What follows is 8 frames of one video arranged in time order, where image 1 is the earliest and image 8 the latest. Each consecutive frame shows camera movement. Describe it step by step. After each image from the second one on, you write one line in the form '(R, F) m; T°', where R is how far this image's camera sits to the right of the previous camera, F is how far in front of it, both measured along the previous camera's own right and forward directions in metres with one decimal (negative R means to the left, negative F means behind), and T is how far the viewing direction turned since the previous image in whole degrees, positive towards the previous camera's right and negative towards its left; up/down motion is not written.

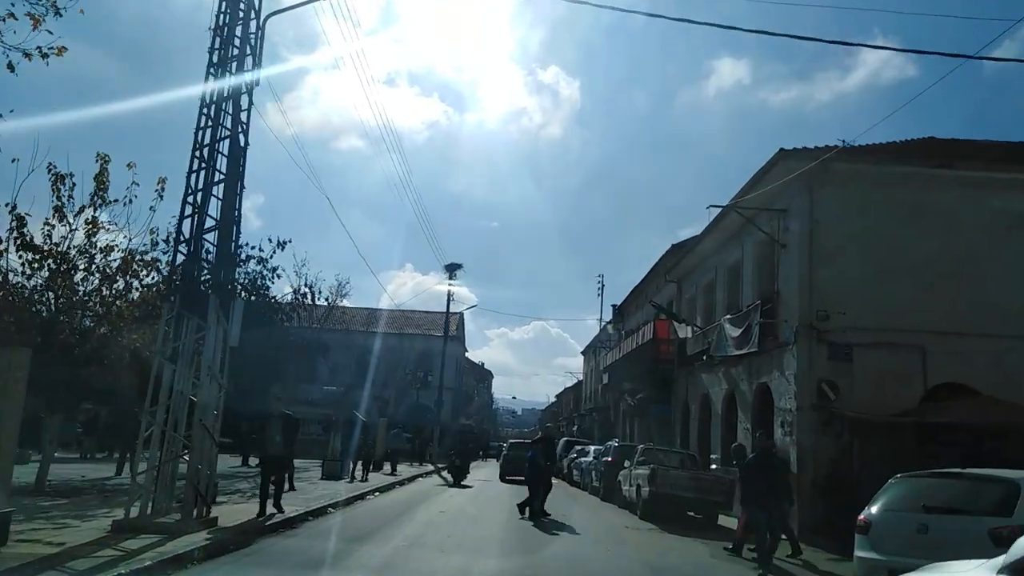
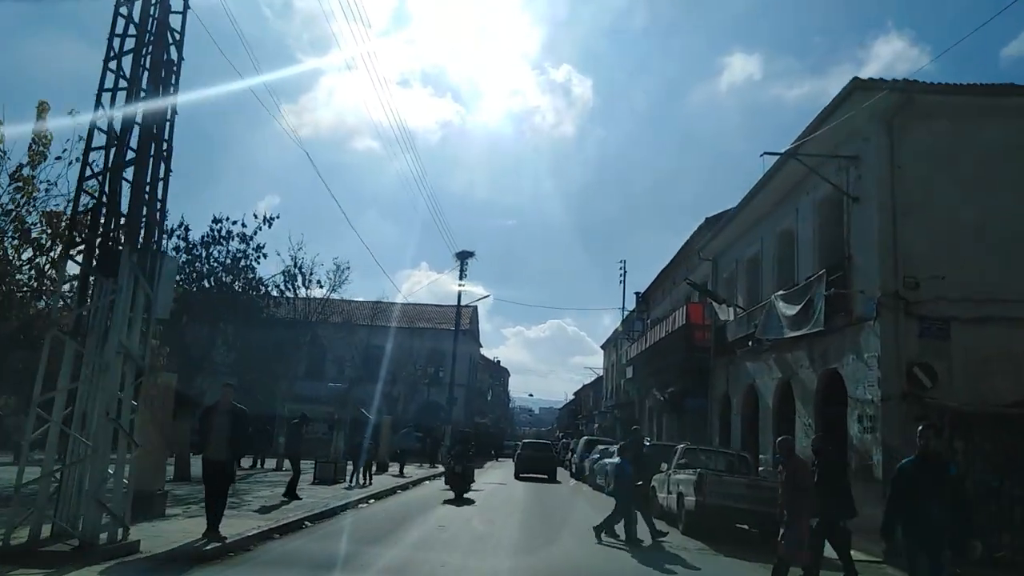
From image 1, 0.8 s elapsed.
(0.0, +3.4) m; -1°
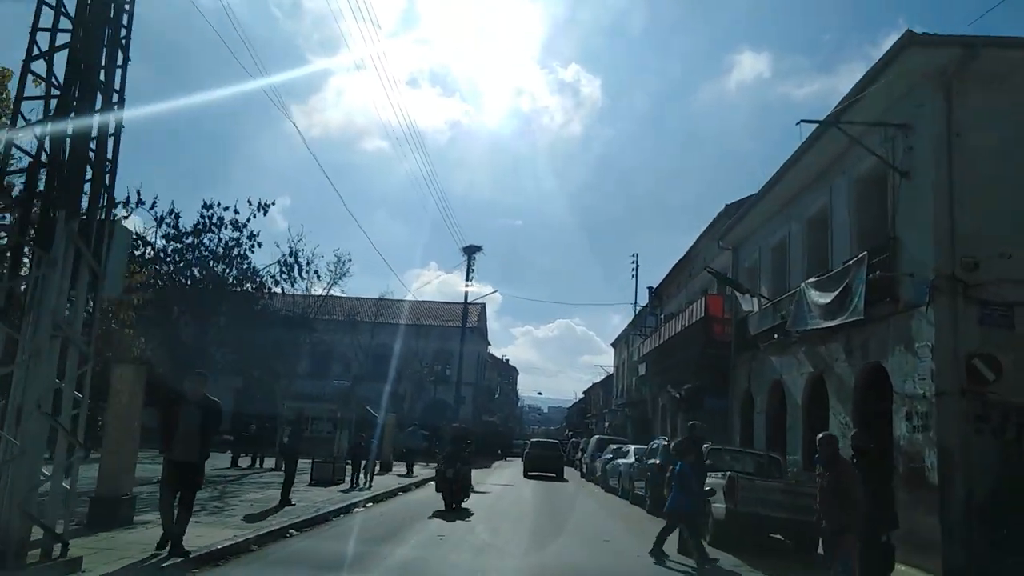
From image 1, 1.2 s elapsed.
(0.0, +1.6) m; -1°
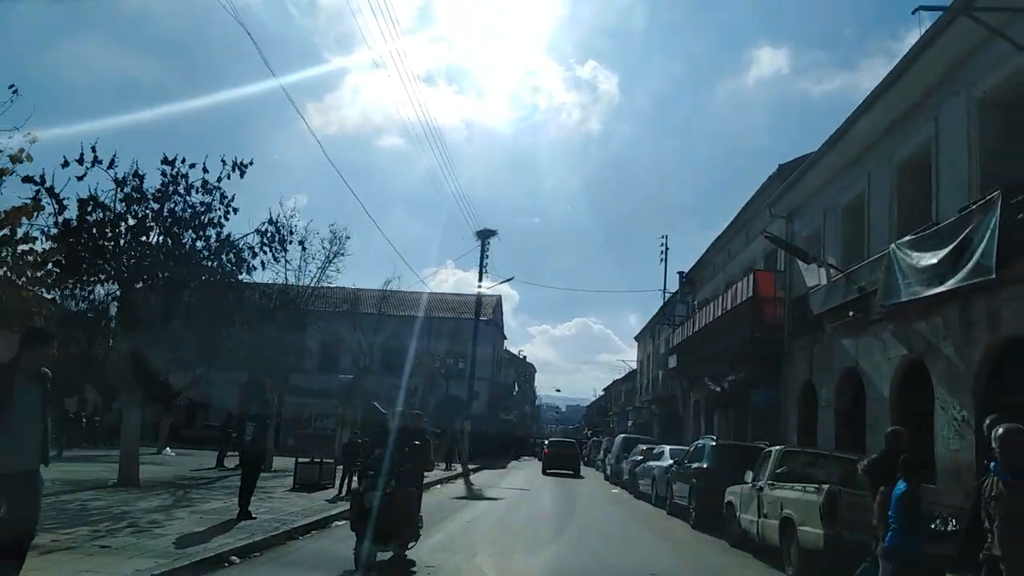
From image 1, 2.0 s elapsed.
(0.0, +3.7) m; -1°
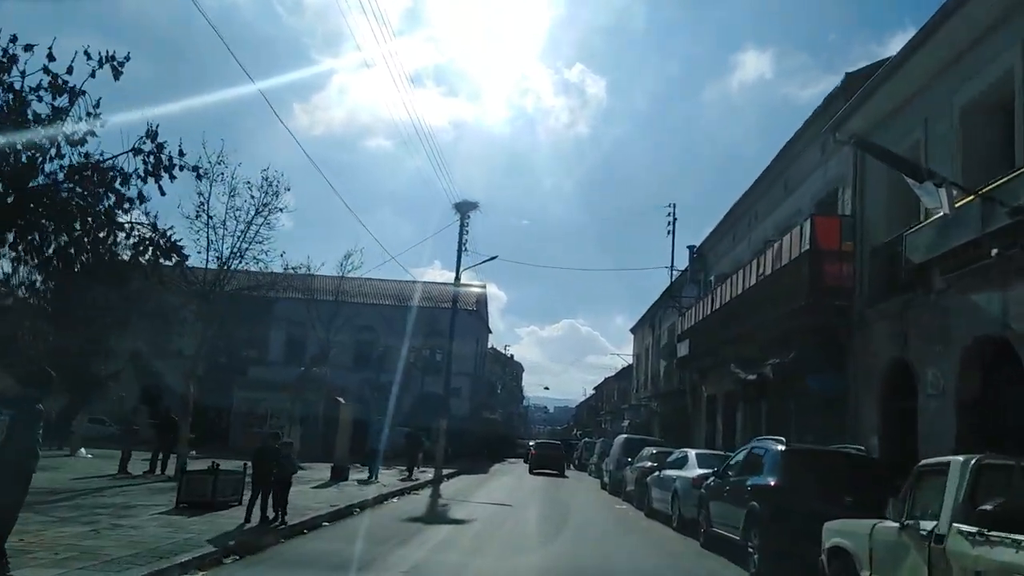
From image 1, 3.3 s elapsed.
(+0.3, +6.0) m; +1°
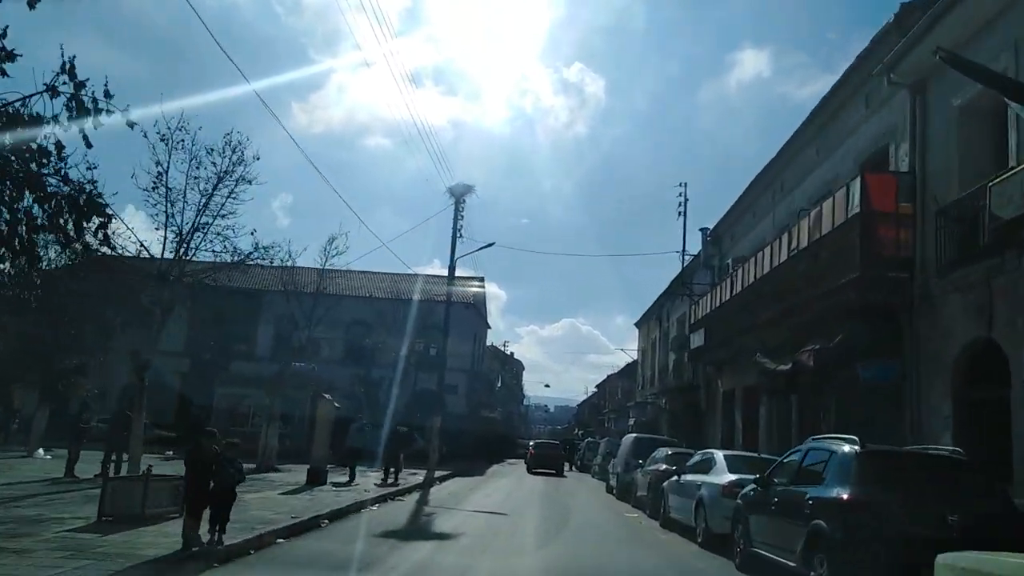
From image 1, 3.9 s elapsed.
(+0.1, +2.8) m; 0°
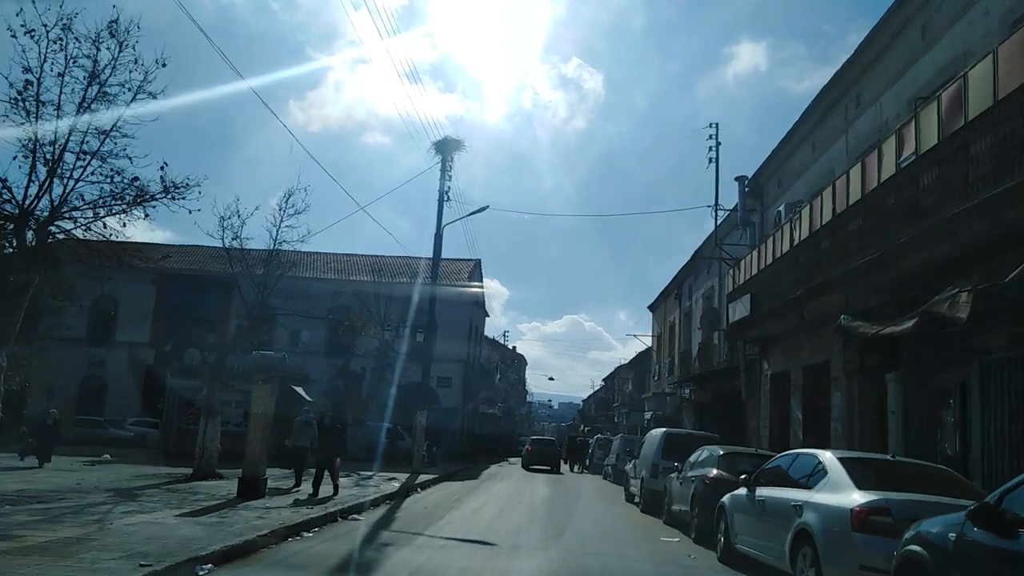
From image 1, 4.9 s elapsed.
(+0.2, +5.8) m; 0°
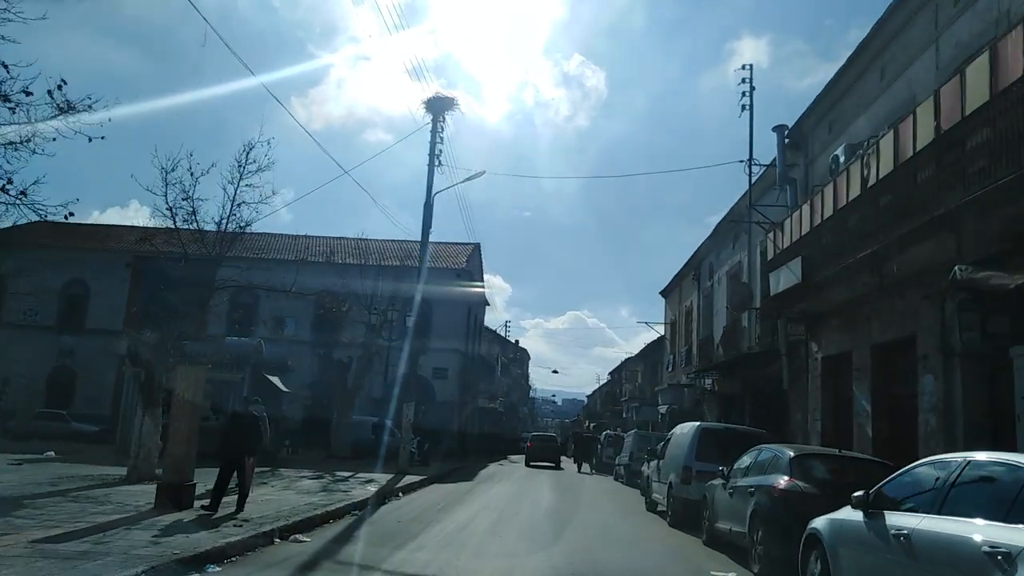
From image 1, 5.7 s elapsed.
(+0.1, +4.2) m; 0°
